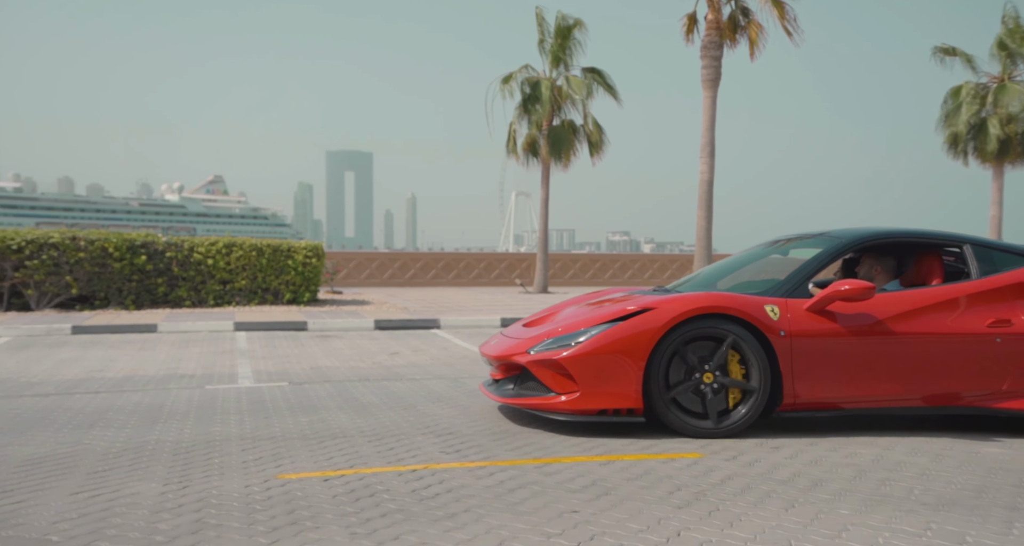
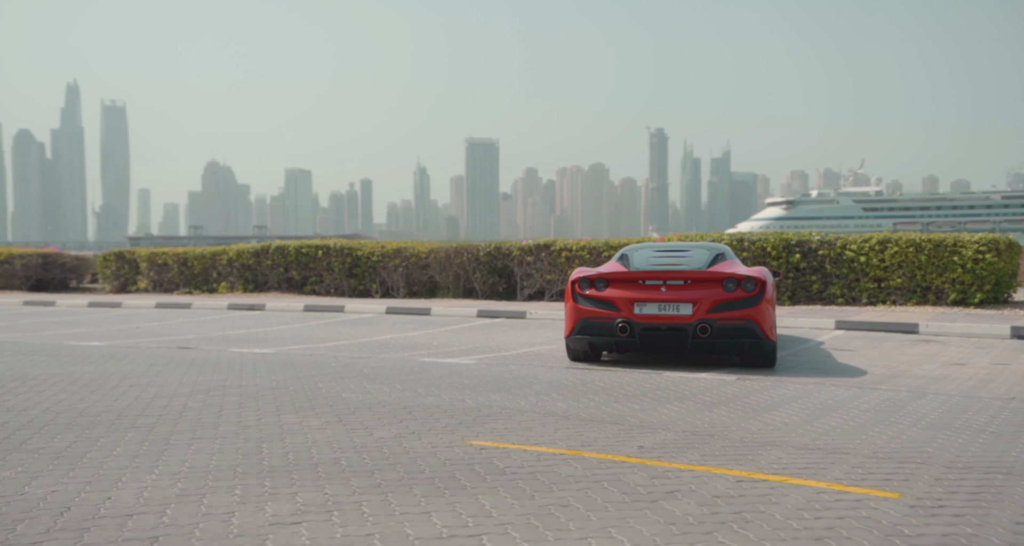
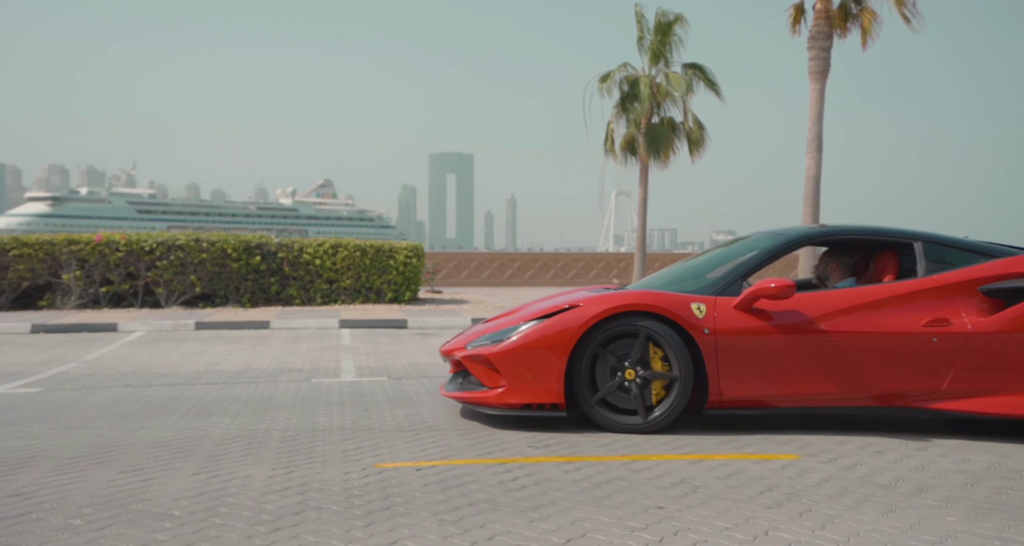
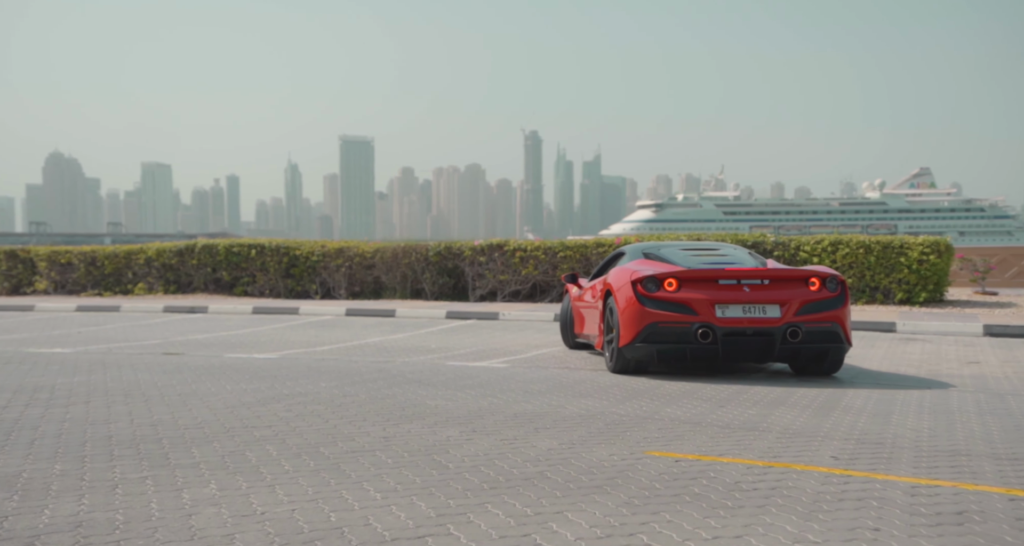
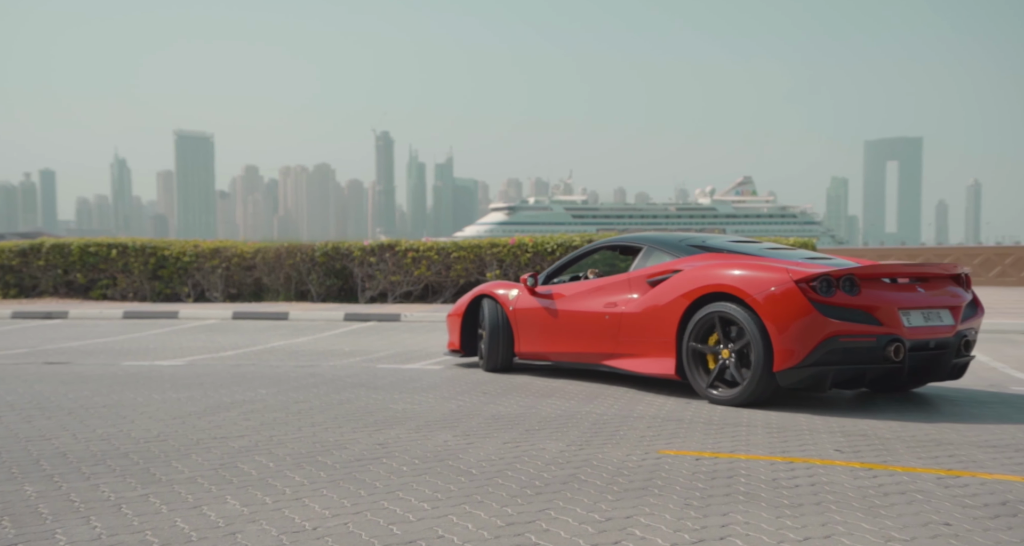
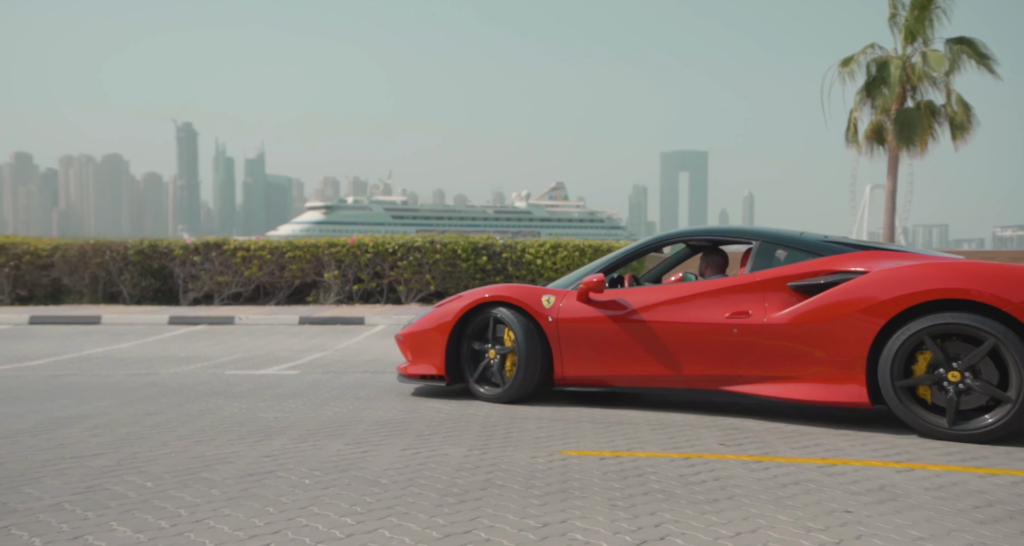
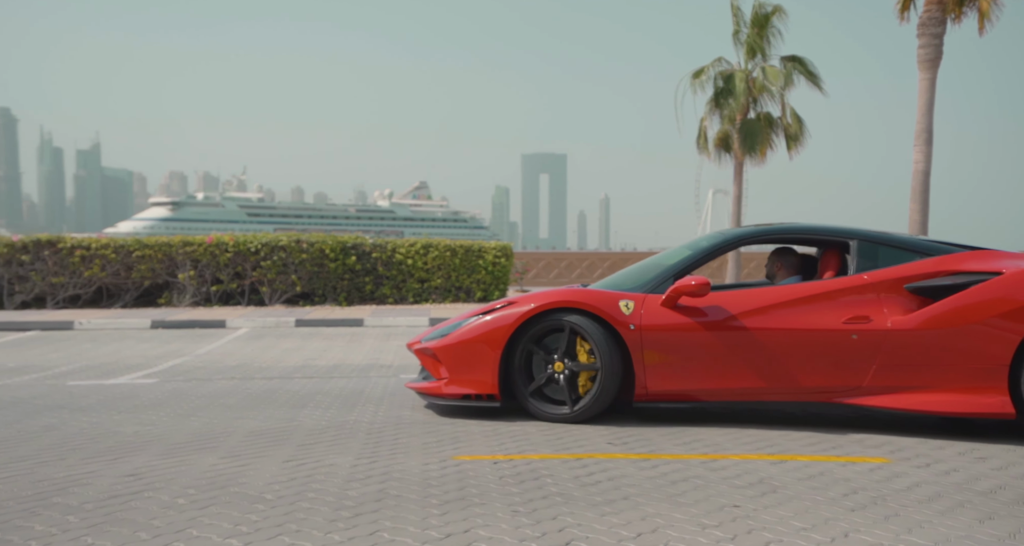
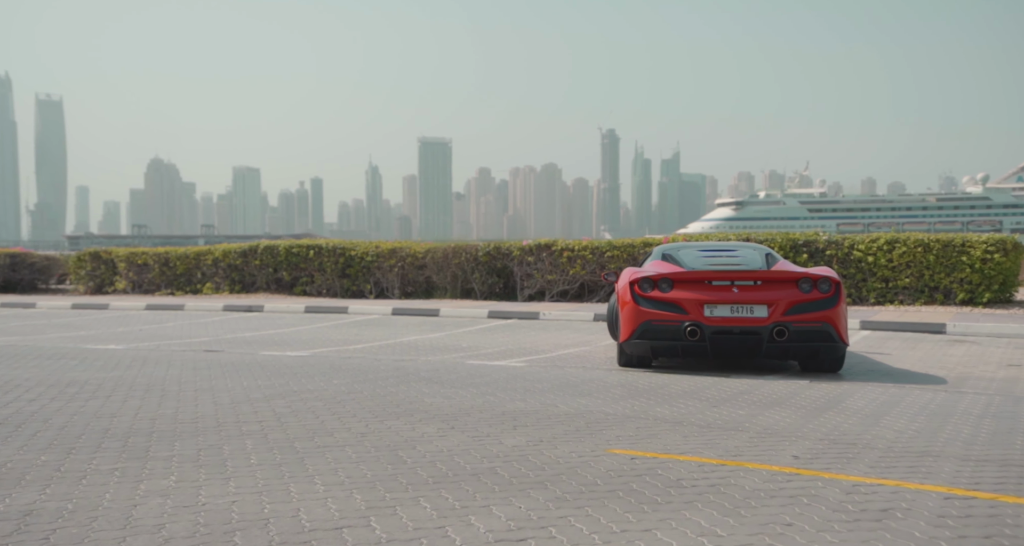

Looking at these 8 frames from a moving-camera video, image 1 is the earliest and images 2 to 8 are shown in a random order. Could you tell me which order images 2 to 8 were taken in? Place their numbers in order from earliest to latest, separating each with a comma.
3, 7, 6, 5, 4, 8, 2
